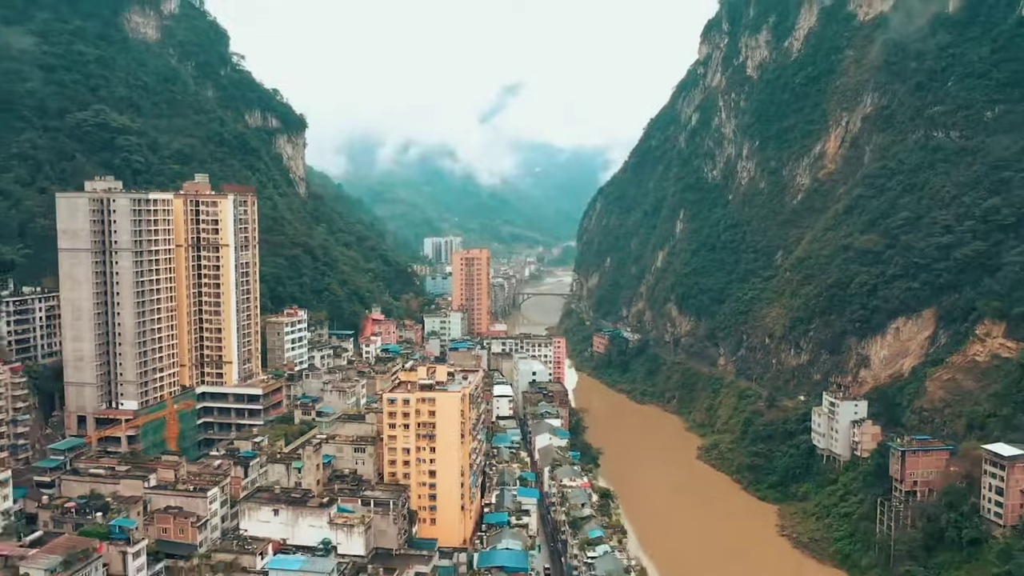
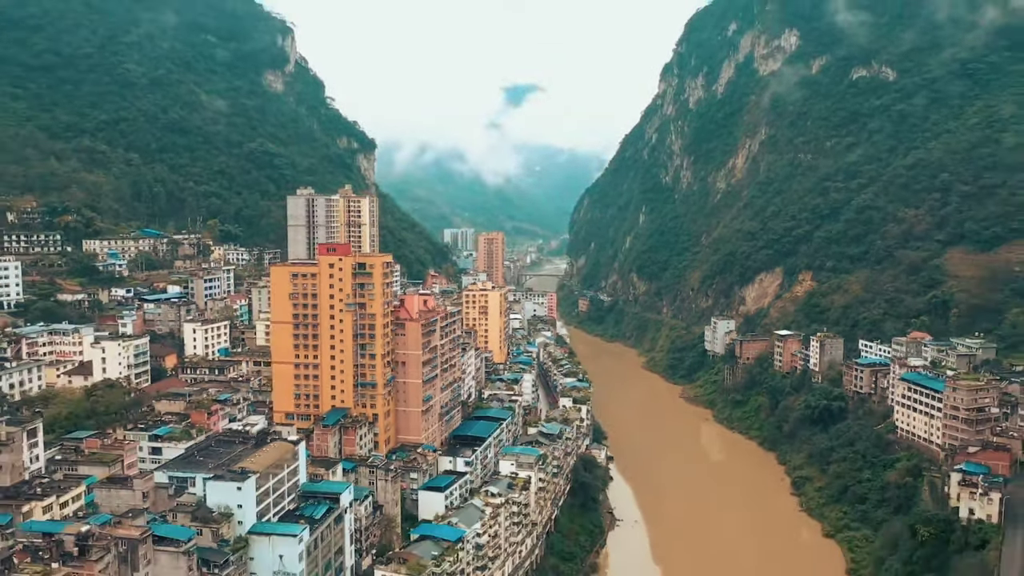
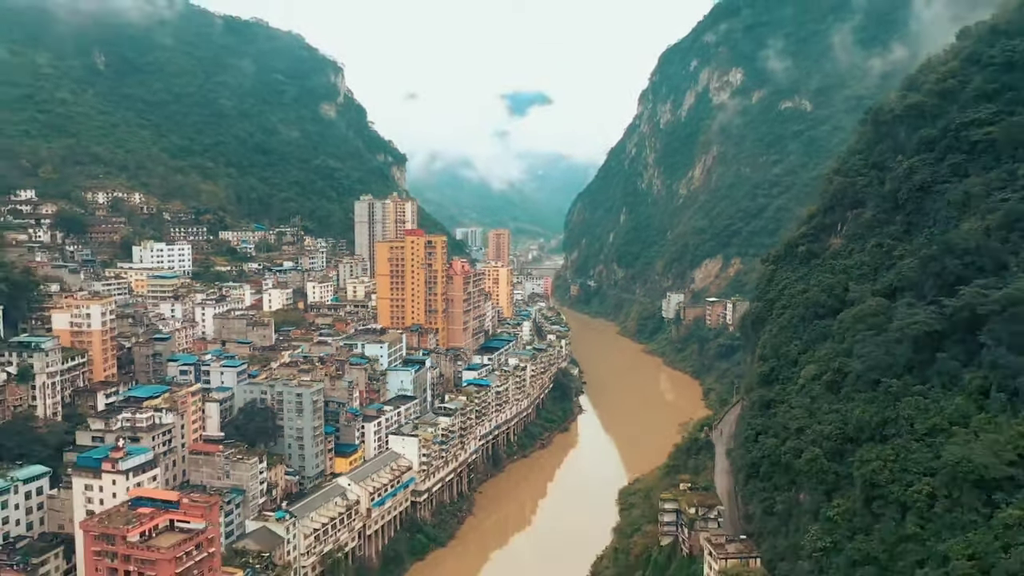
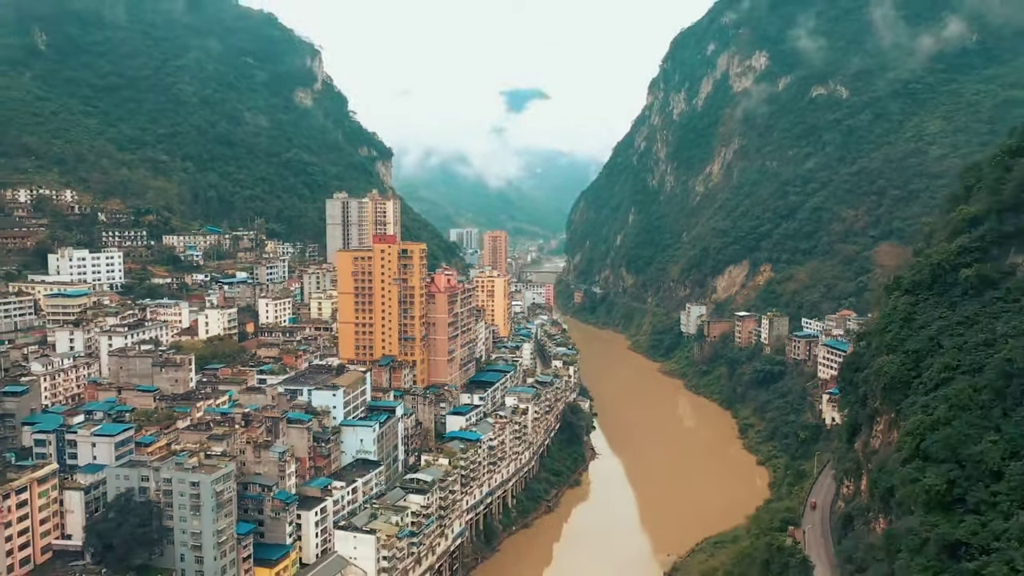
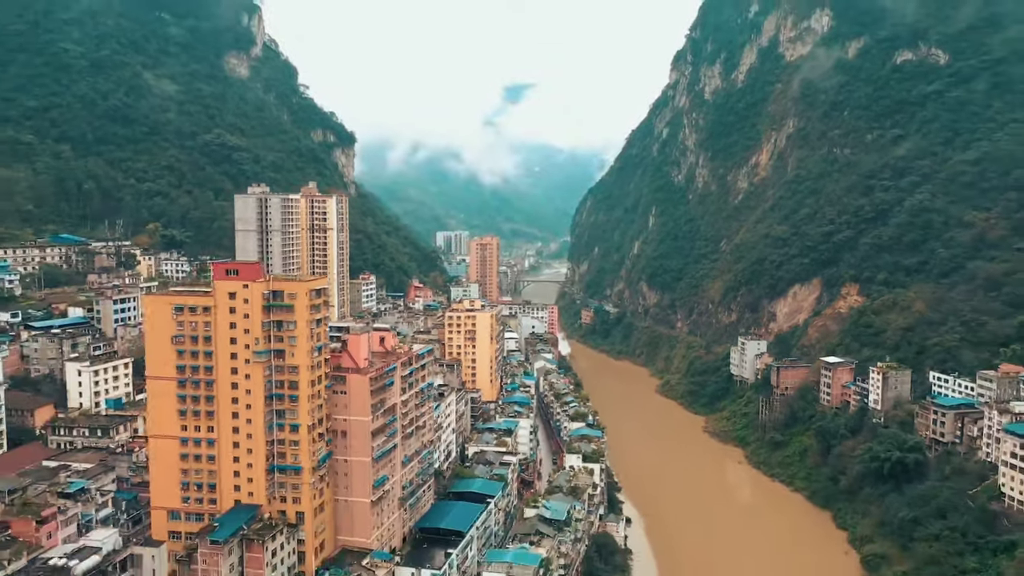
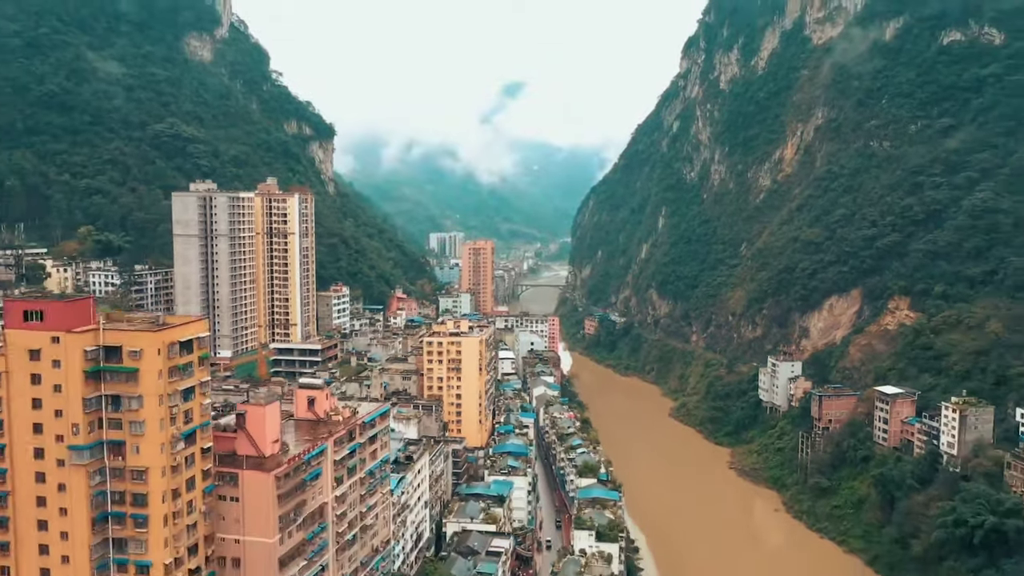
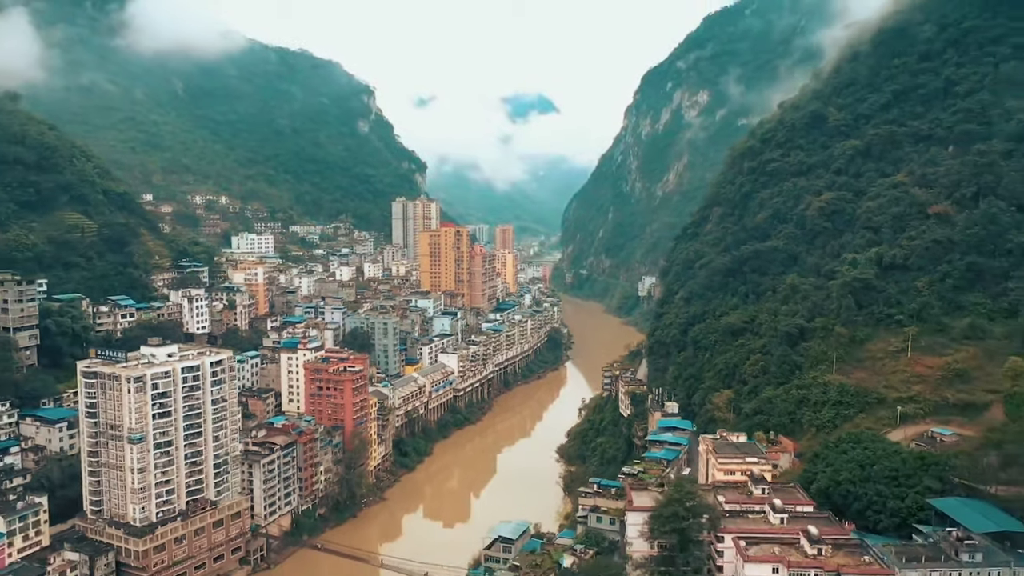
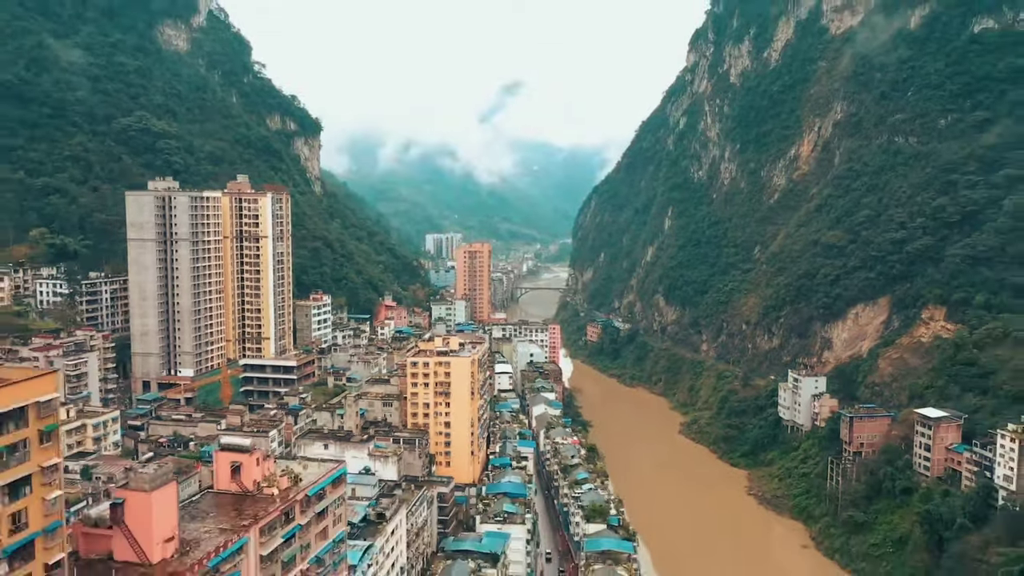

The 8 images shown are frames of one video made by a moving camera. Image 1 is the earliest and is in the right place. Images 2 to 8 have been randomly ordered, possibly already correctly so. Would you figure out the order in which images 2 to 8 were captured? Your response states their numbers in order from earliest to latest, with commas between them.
8, 6, 5, 2, 4, 3, 7
